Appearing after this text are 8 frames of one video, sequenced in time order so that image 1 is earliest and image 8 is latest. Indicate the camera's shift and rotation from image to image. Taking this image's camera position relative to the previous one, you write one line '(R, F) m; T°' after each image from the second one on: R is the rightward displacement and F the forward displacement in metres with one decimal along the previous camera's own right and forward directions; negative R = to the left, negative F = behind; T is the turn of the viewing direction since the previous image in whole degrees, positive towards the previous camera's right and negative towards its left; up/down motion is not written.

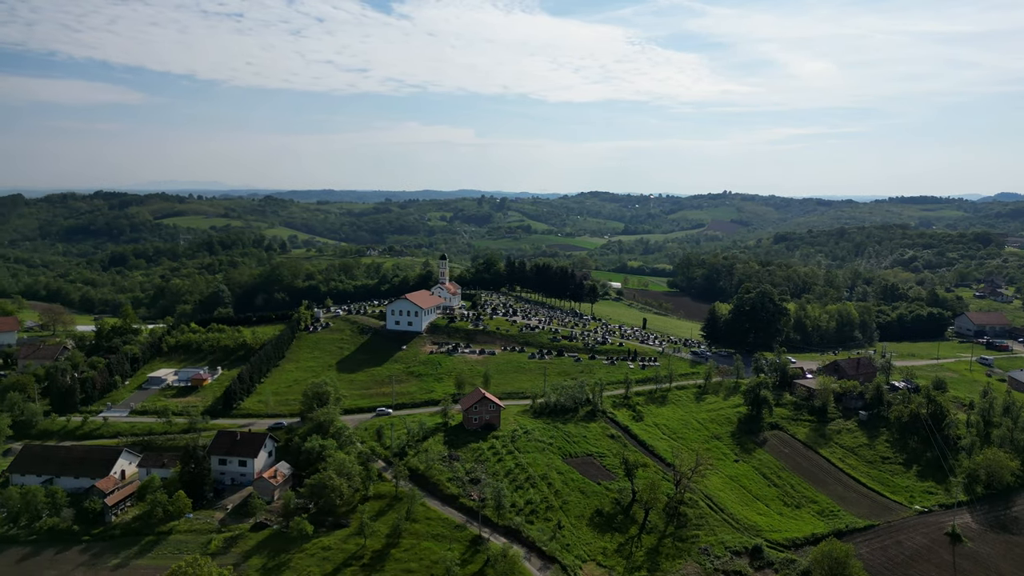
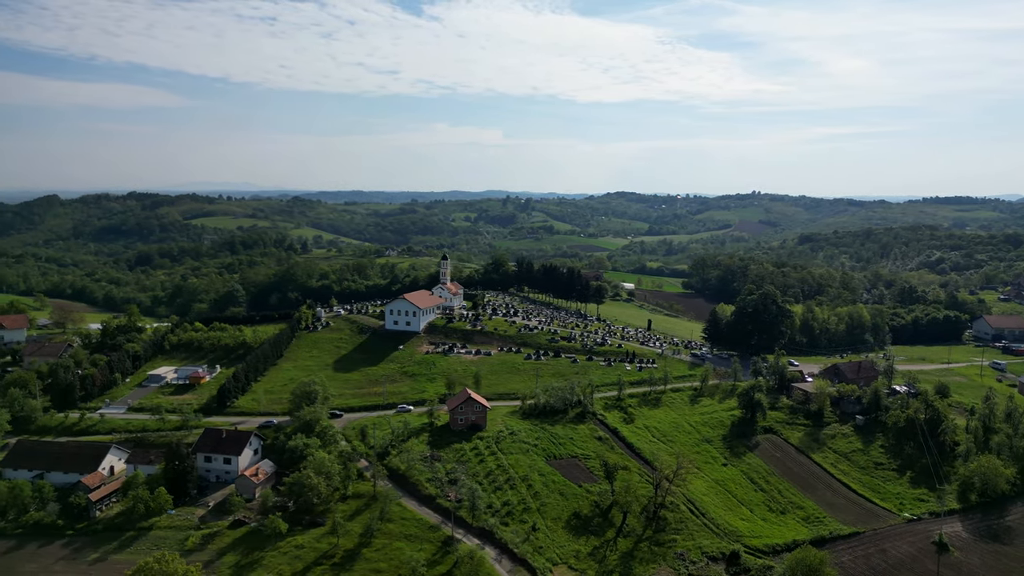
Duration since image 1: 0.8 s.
(+2.7, +0.3) m; -2°
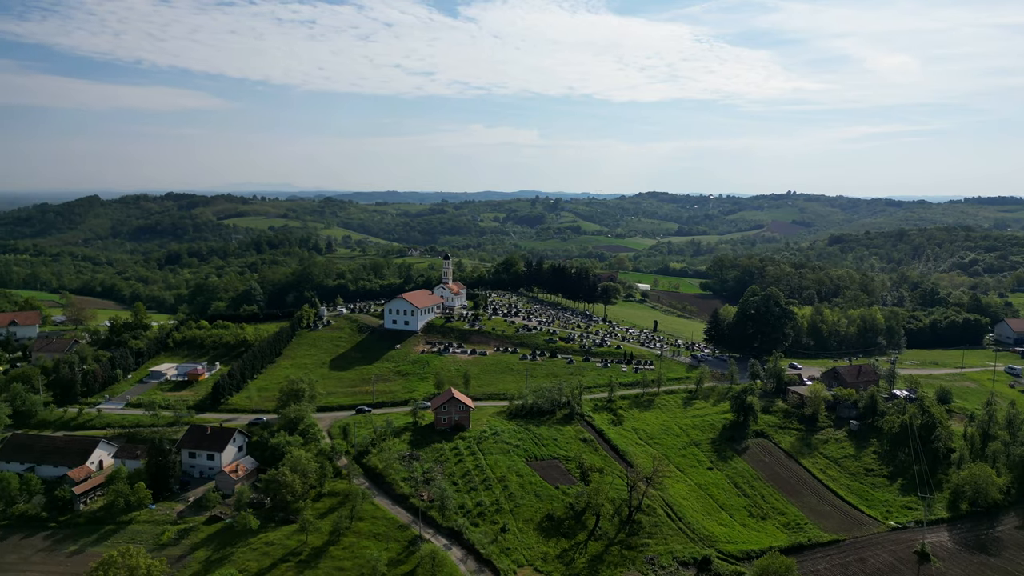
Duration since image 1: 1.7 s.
(+3.2, +0.3) m; -2°
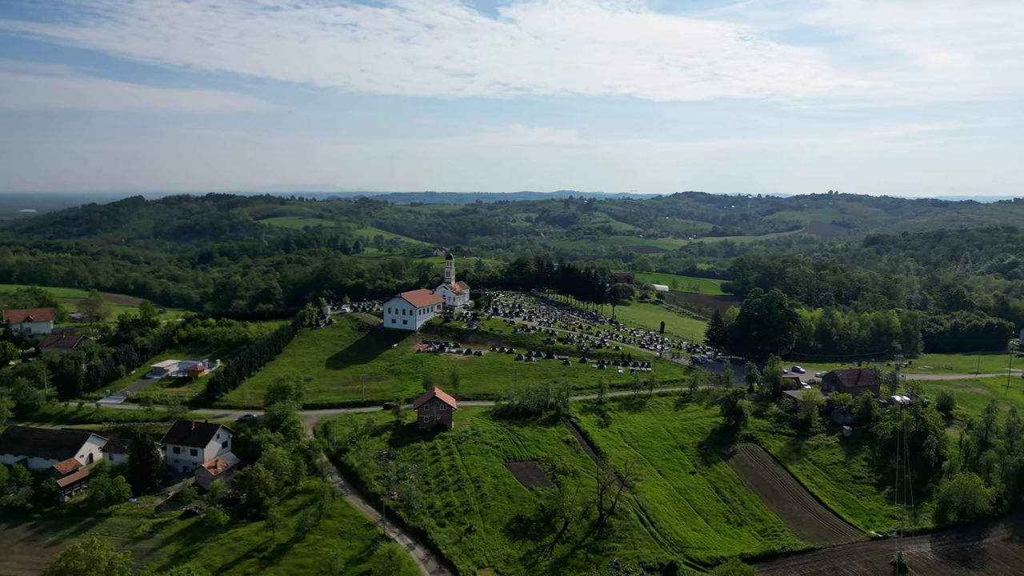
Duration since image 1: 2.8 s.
(+3.5, +0.3) m; -2°
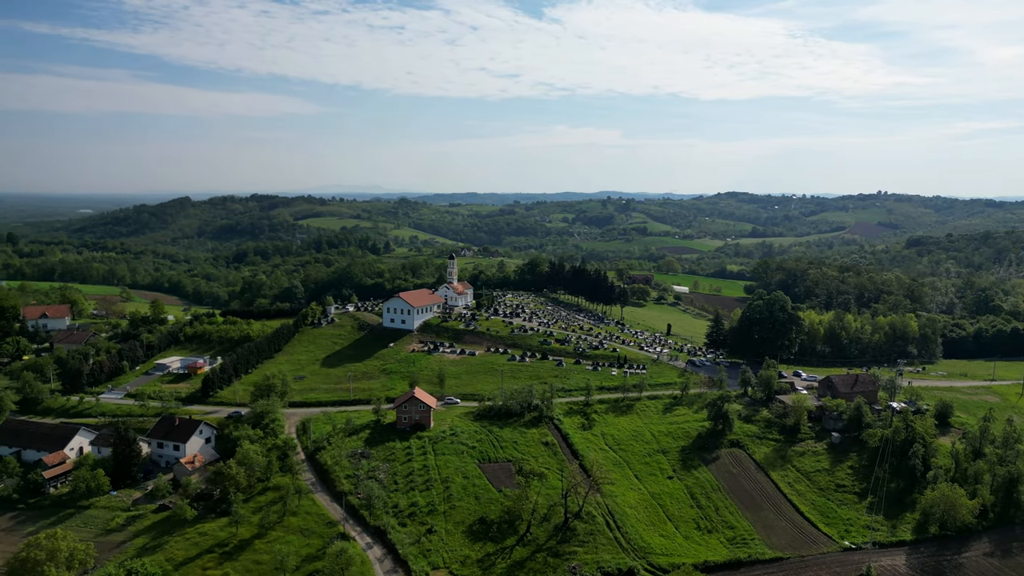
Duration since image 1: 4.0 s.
(+4.0, +0.3) m; -2°
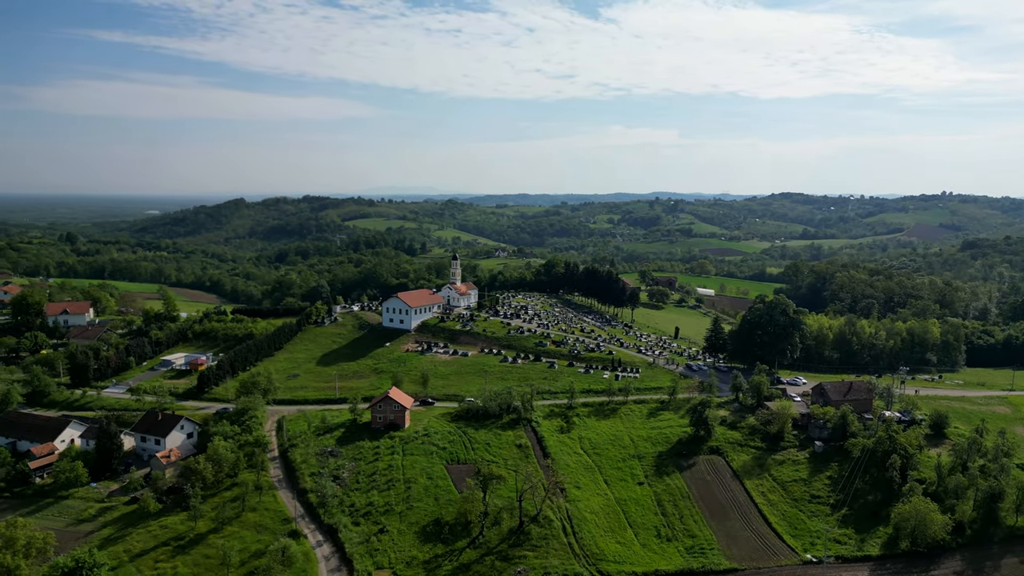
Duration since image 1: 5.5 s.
(+5.0, +0.3) m; -3°
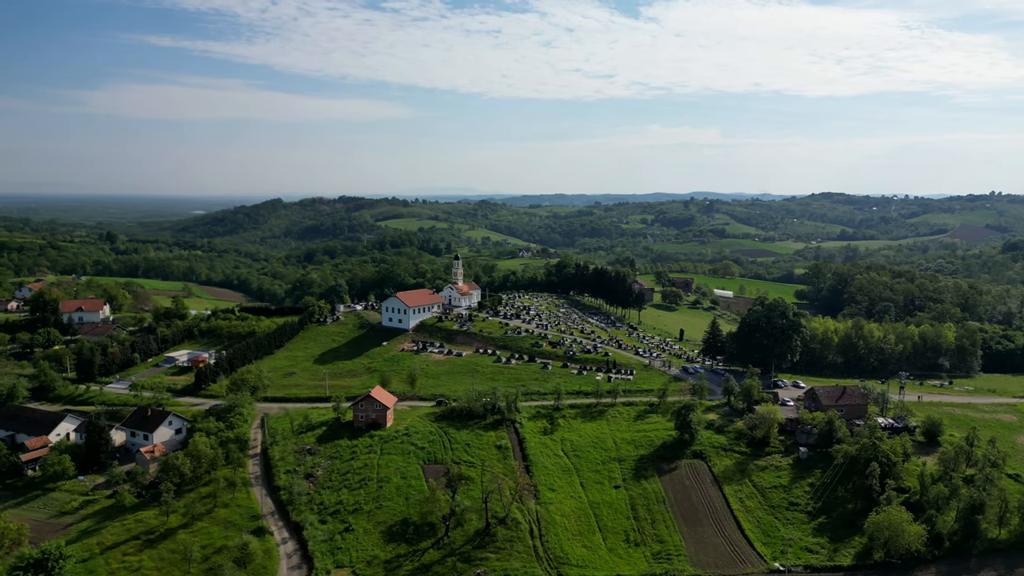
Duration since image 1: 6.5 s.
(+3.7, +0.1) m; -2°
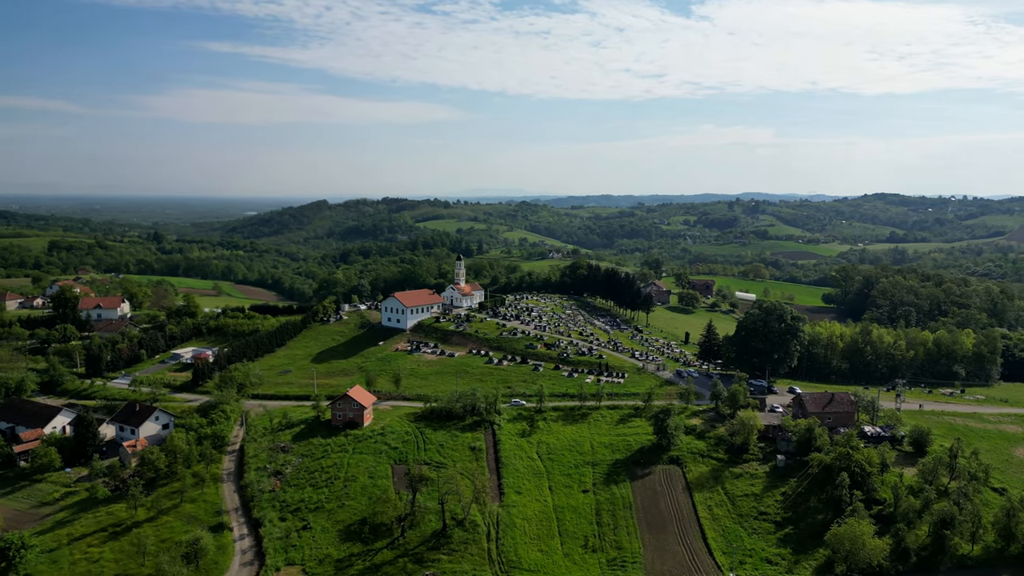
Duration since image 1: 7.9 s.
(+4.7, +0.1) m; -3°
